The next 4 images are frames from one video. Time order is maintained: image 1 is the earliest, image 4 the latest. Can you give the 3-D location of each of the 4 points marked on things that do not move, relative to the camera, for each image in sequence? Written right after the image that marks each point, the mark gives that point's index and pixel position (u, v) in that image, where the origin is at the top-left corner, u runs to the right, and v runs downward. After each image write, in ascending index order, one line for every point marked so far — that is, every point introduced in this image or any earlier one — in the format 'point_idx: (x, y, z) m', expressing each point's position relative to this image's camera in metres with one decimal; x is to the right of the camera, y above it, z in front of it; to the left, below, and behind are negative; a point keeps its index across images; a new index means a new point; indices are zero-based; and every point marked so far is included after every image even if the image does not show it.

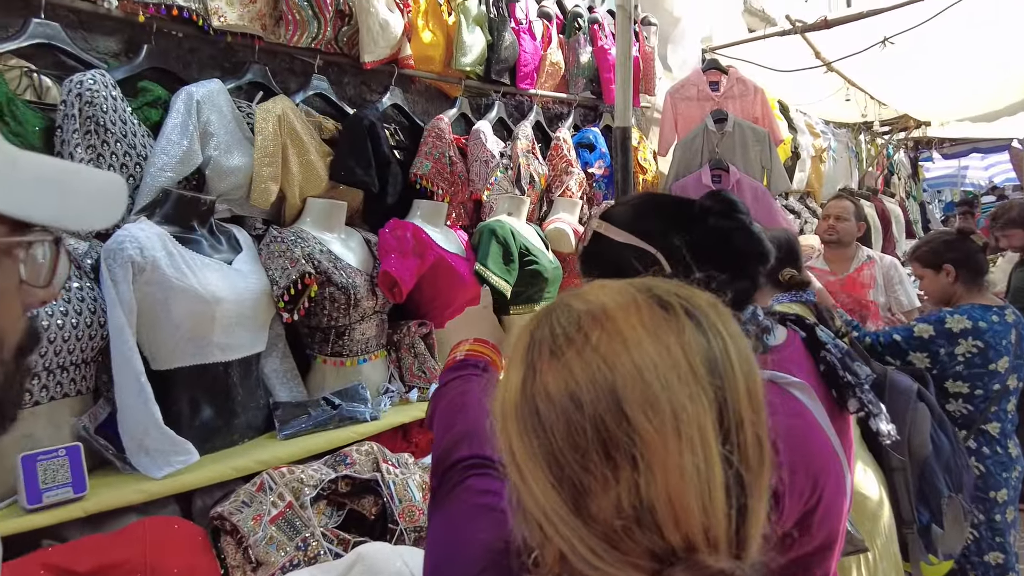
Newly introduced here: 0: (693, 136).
0: (+1.1, +0.9, +4.0) m
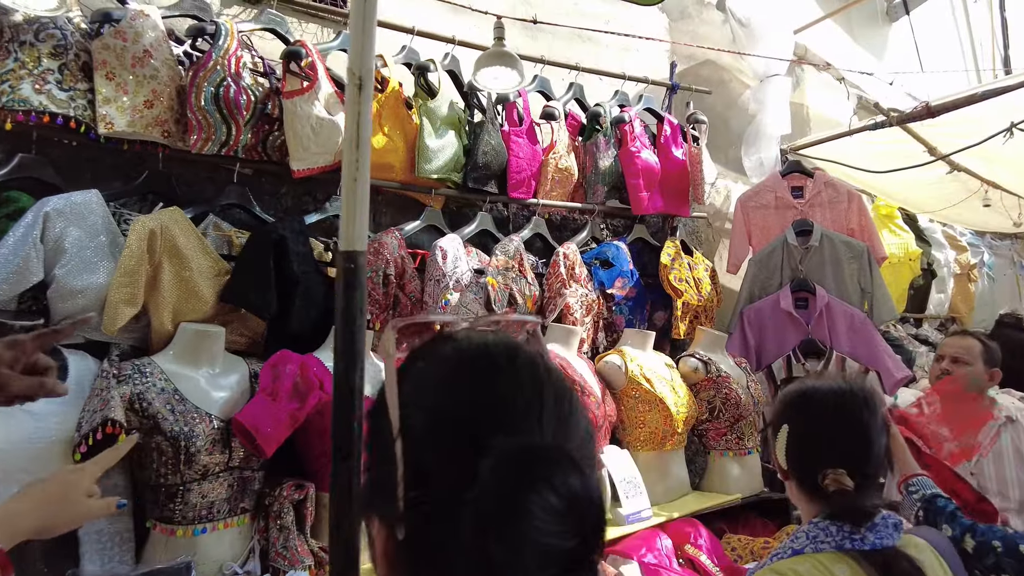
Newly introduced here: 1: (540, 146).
0: (+1.3, +0.2, +3.3) m
1: (+0.1, +0.6, +2.6) m
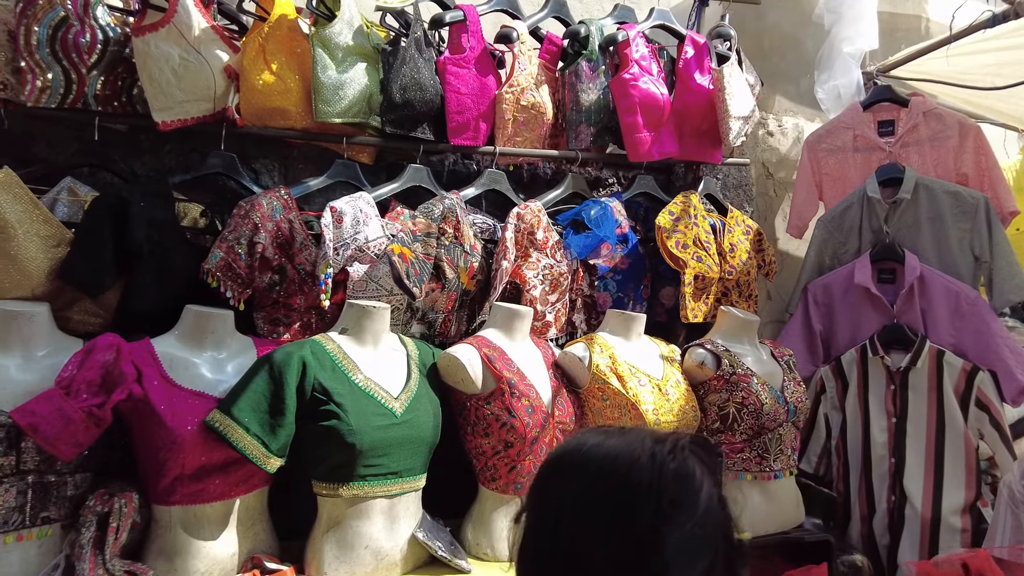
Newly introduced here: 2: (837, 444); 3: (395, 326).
0: (+1.2, +0.3, +2.5) m
1: (-0.1, +0.6, +2.1) m
2: (+1.1, -0.5, +2.3) m
3: (-0.3, -0.1, +1.9) m
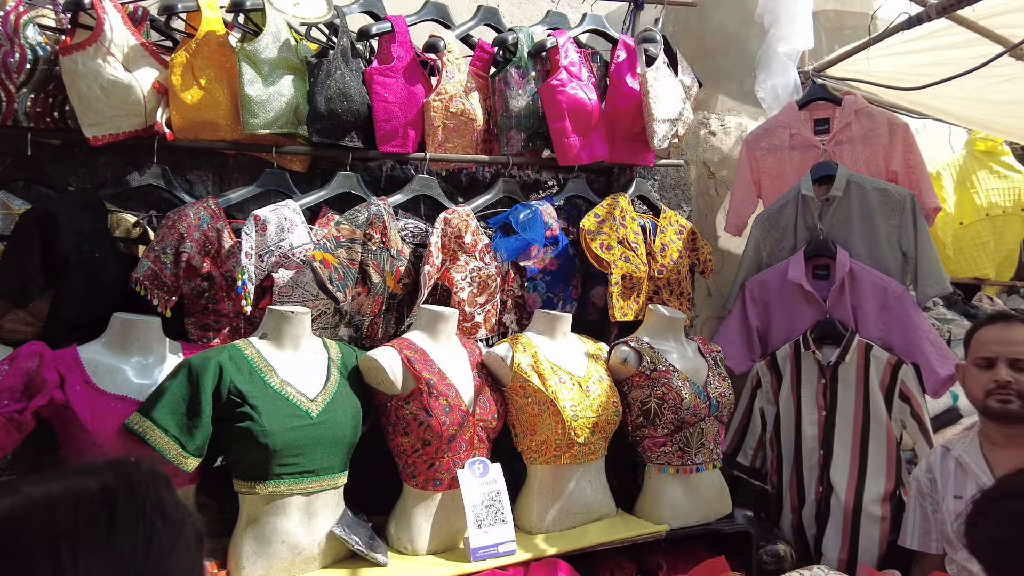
0: (+1.0, +0.3, +2.5) m
1: (-0.3, +0.6, +2.1) m
2: (+0.9, -0.5, +2.4) m
3: (-0.6, -0.1, +2.0) m
